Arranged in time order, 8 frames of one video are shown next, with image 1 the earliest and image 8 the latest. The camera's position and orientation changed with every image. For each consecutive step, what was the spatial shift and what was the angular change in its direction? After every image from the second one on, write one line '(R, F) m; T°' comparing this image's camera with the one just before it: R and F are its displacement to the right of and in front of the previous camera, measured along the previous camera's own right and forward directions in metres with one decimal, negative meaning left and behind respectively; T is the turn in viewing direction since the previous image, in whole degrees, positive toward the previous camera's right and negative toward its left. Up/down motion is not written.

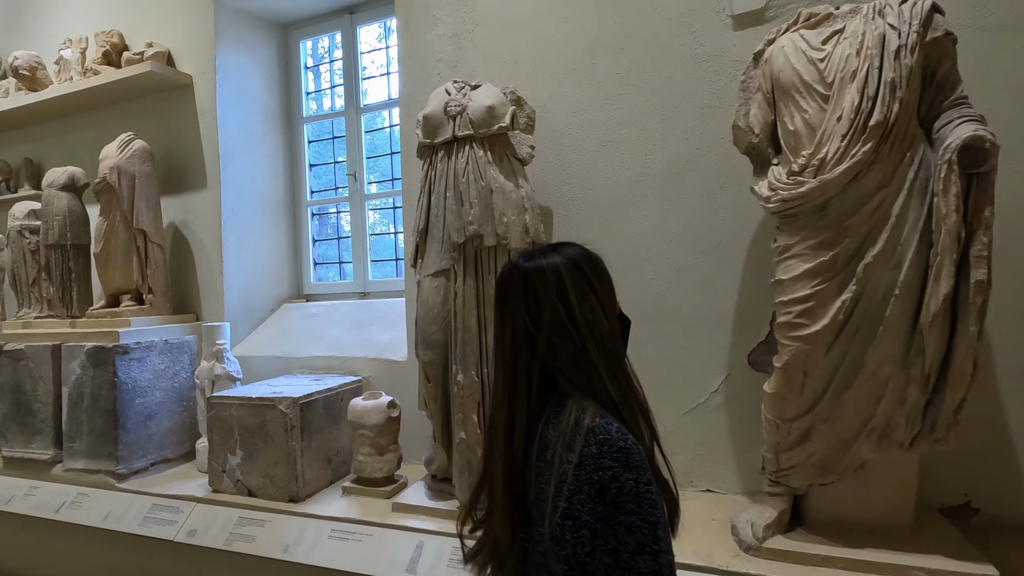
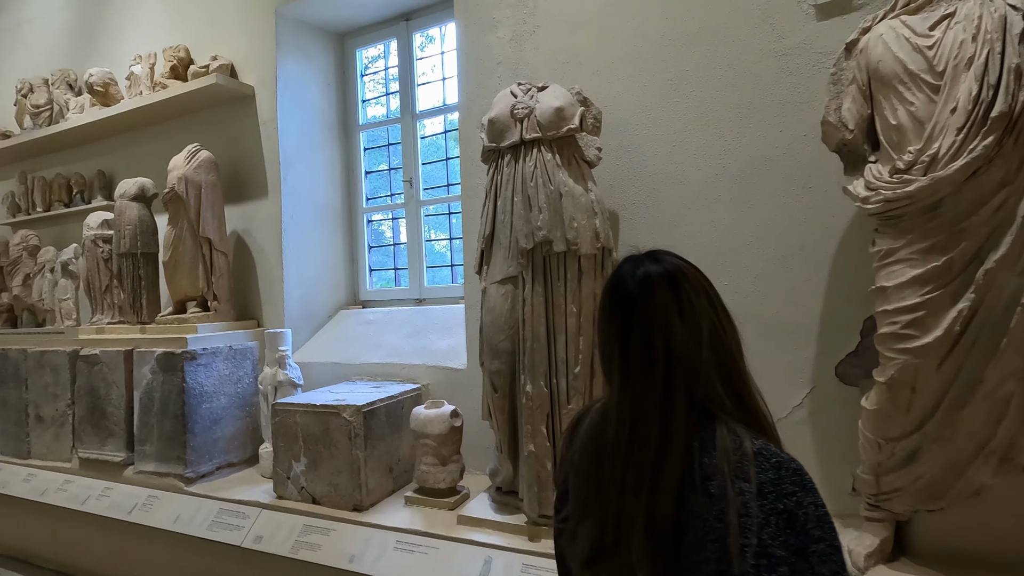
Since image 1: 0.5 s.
(-0.1, +0.1) m; -4°
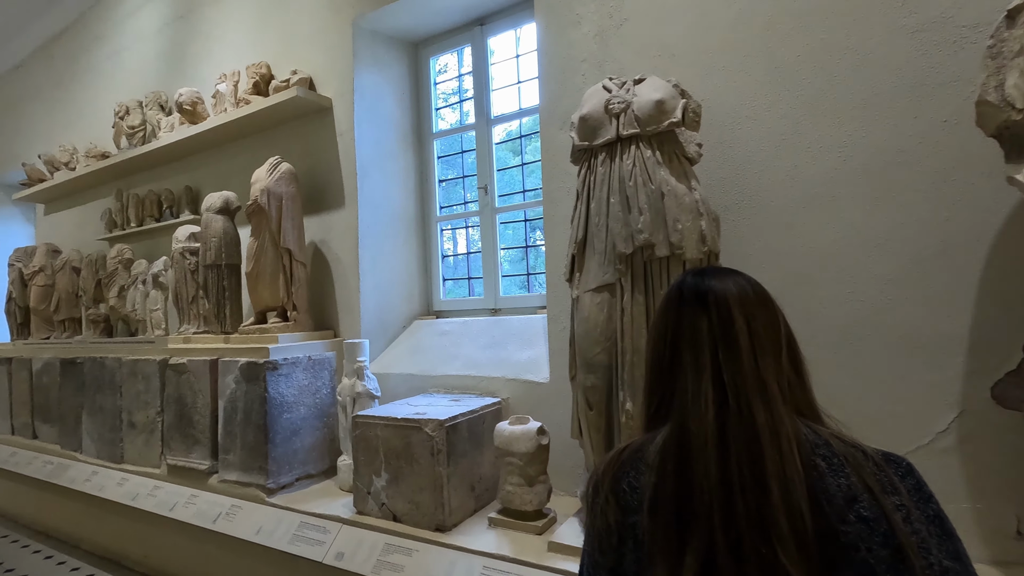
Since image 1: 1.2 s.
(-0.1, +0.1) m; -6°
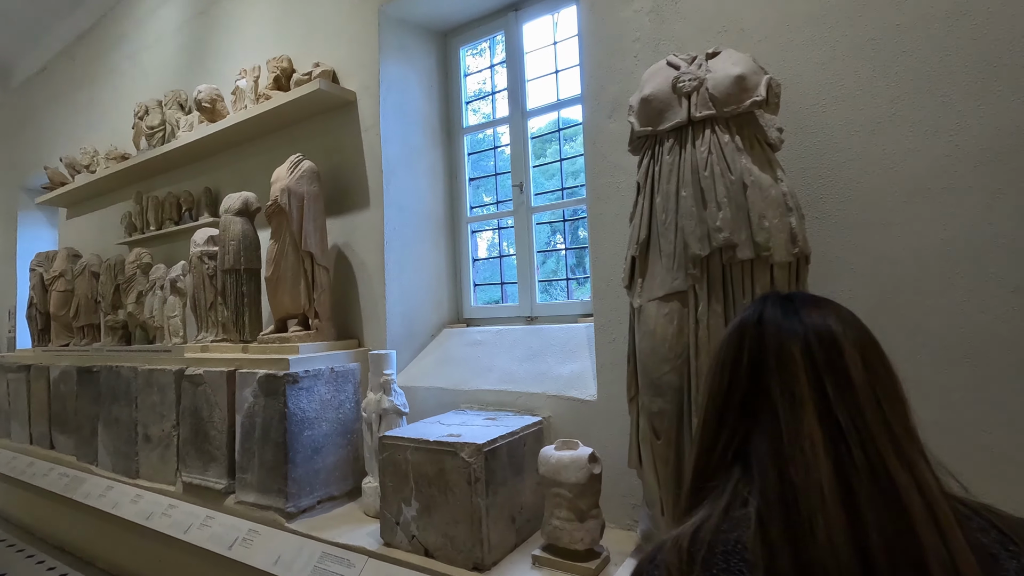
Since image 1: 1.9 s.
(-0.1, +0.2) m; -2°
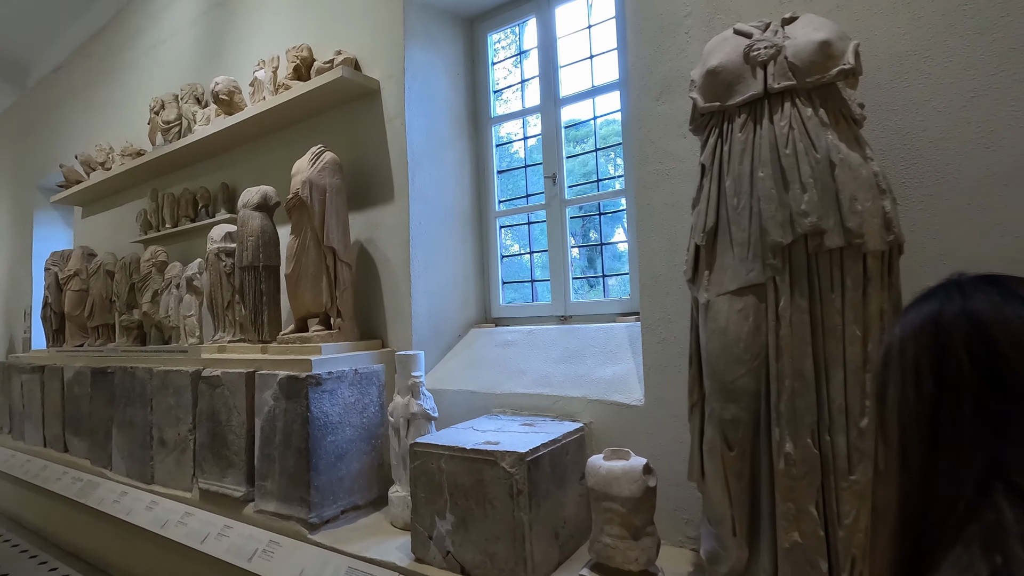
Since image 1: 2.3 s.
(-0.1, +0.1) m; -1°
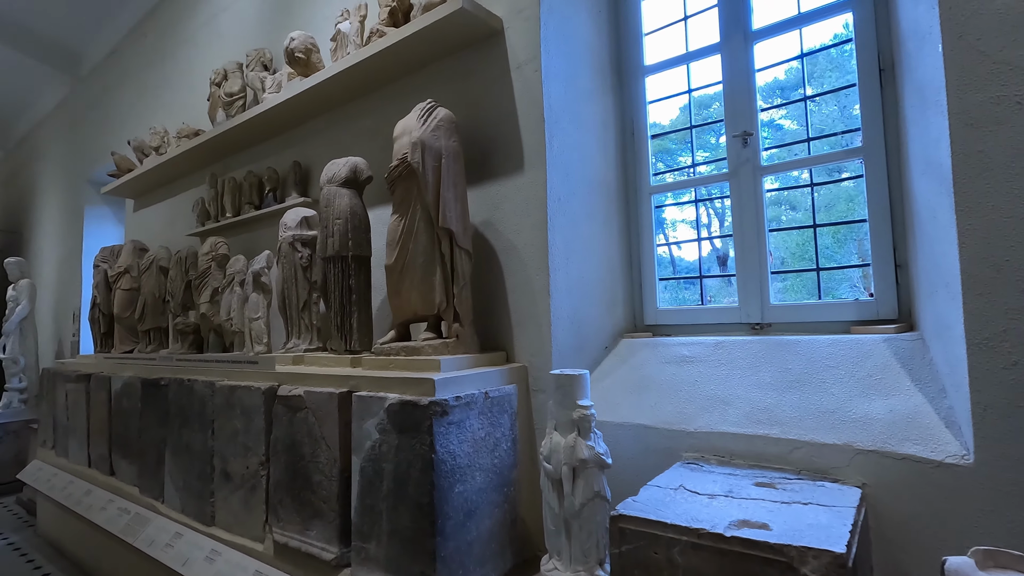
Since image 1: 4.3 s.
(-0.5, +0.6) m; -3°
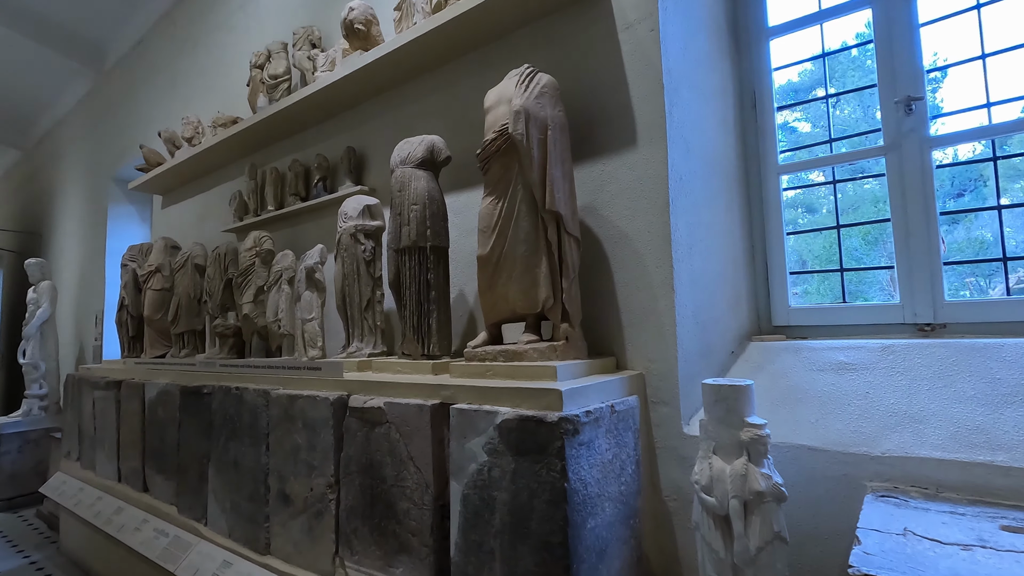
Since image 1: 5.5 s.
(-0.3, +0.3) m; -1°
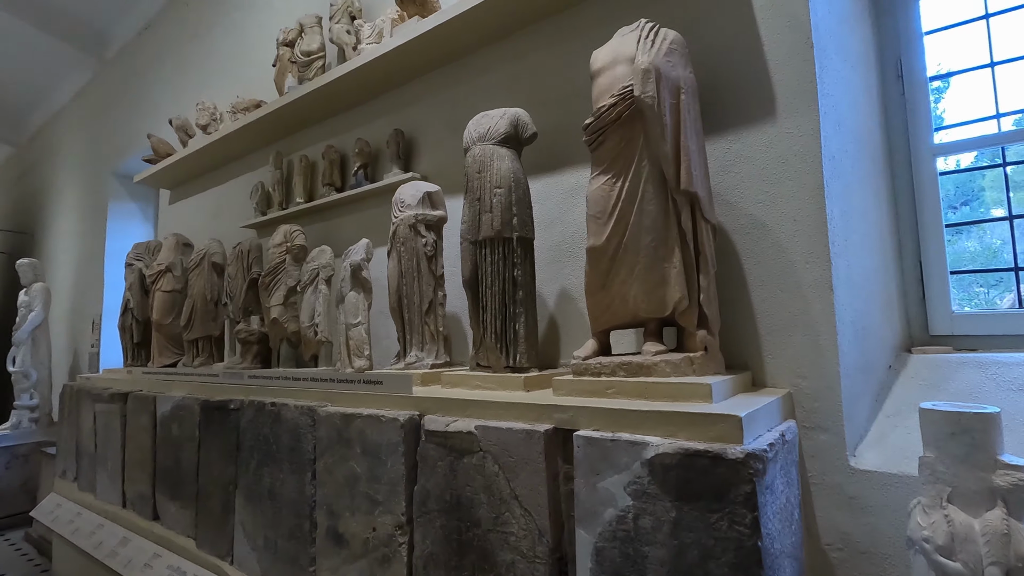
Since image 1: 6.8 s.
(-0.3, +0.3) m; +1°
